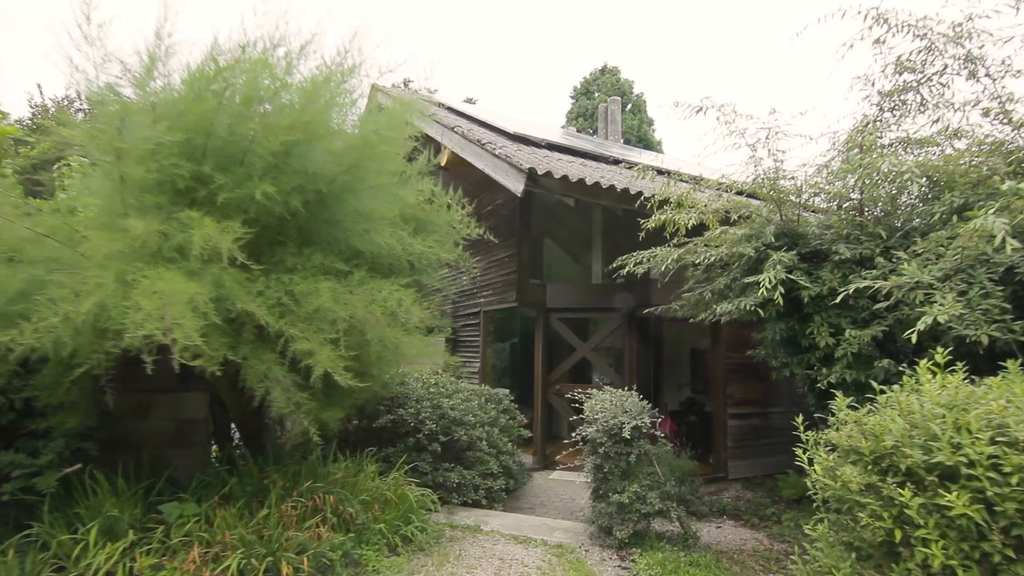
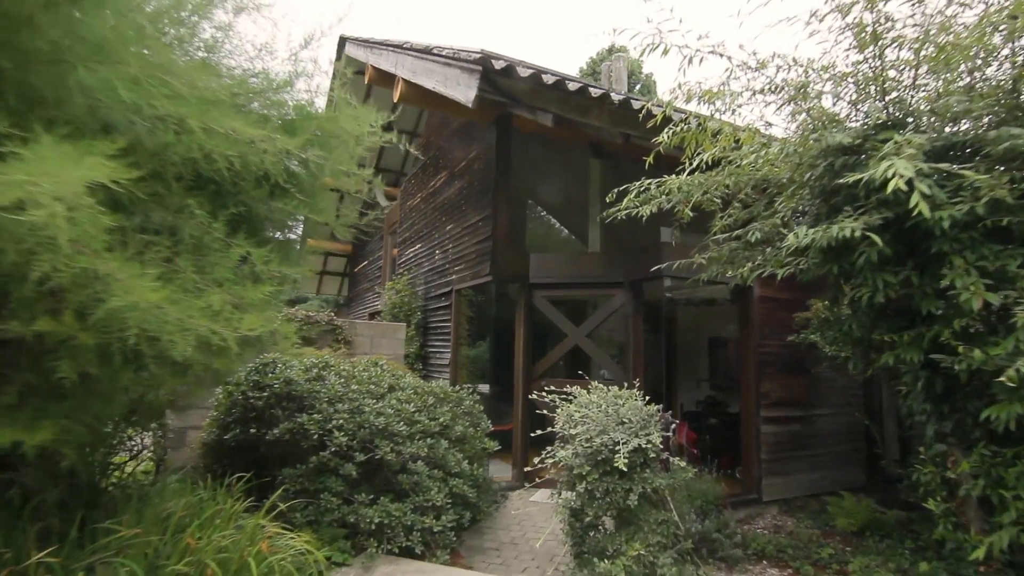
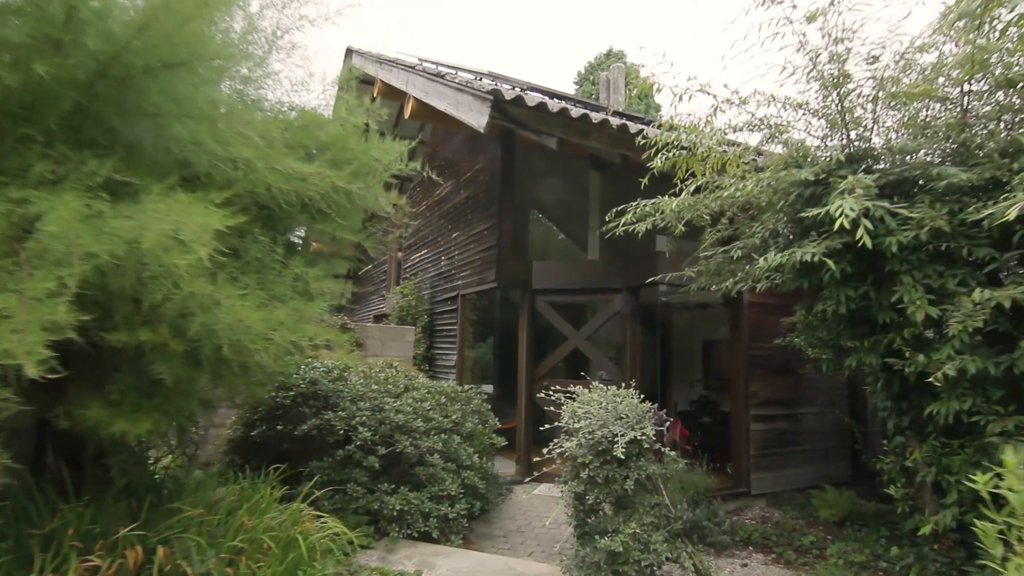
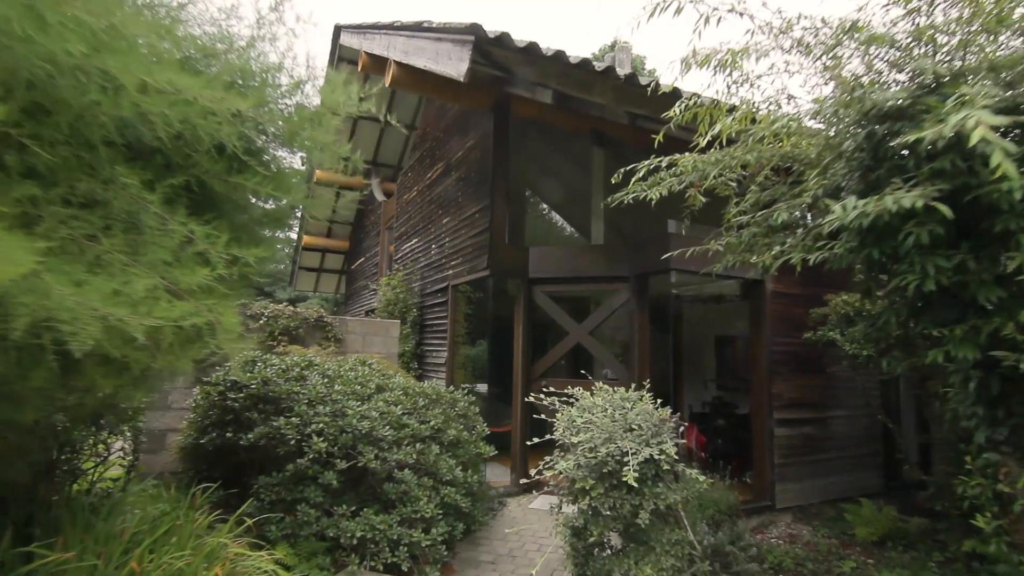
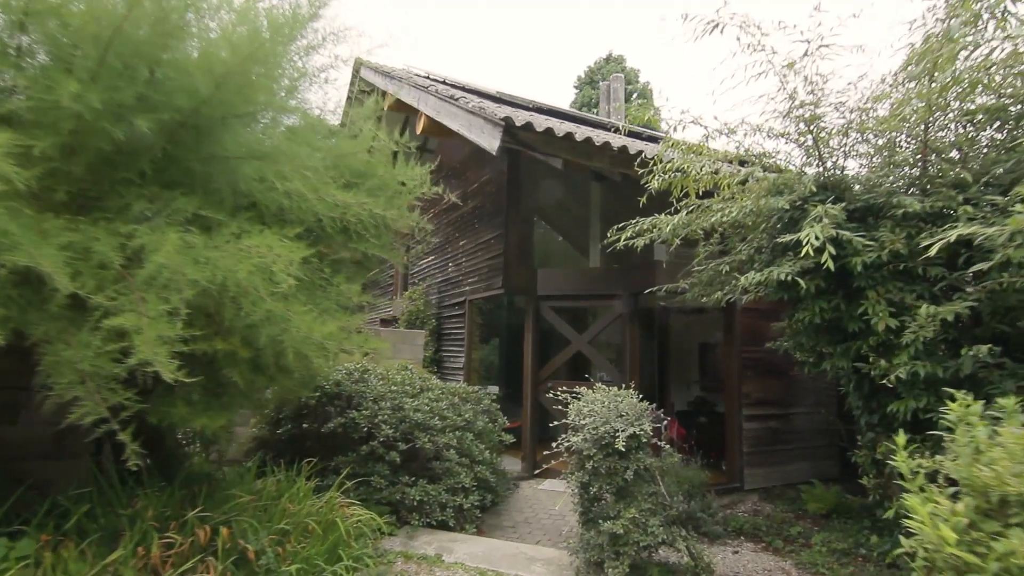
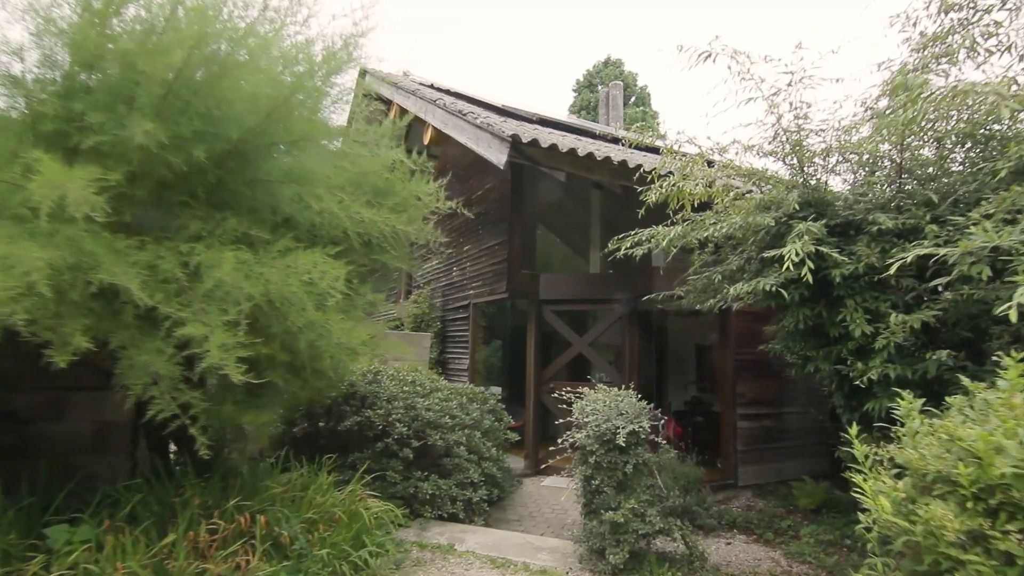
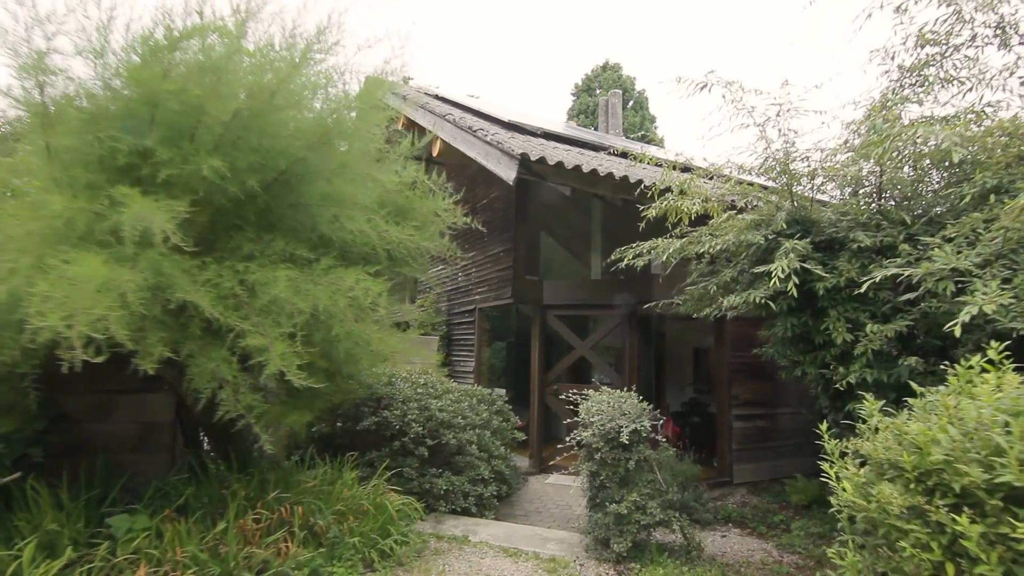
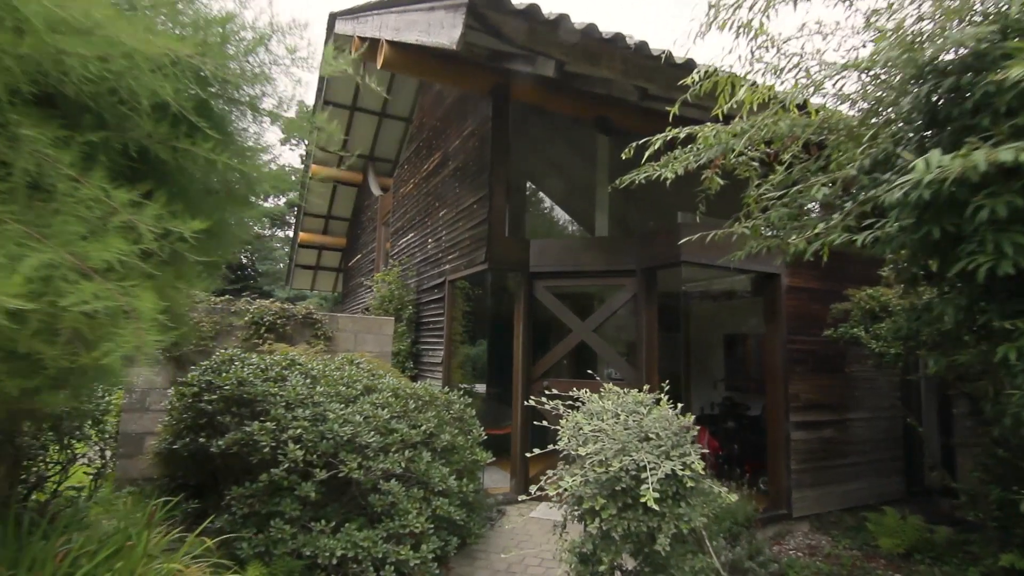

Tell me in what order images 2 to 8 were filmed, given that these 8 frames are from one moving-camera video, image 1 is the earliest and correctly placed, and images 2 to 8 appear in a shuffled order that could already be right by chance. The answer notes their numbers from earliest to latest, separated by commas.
7, 6, 5, 3, 2, 4, 8
